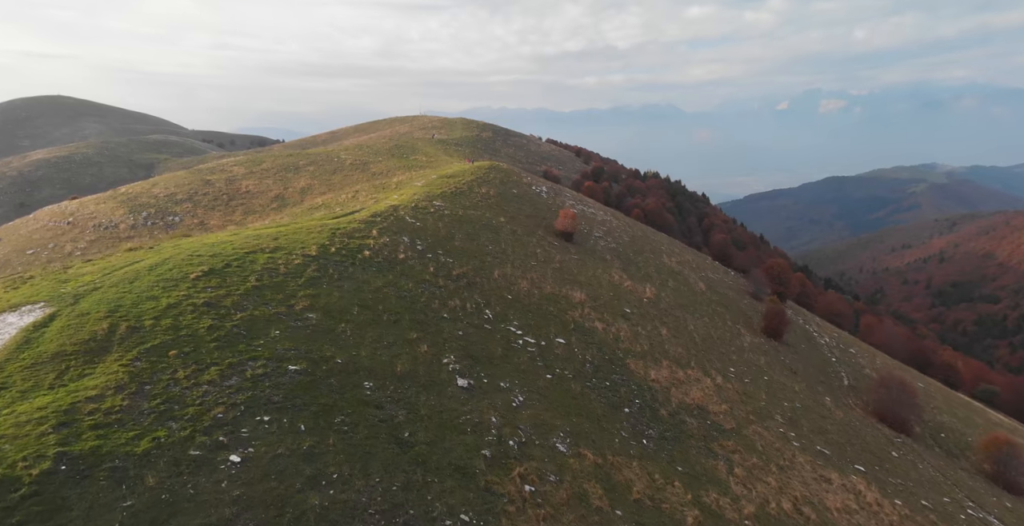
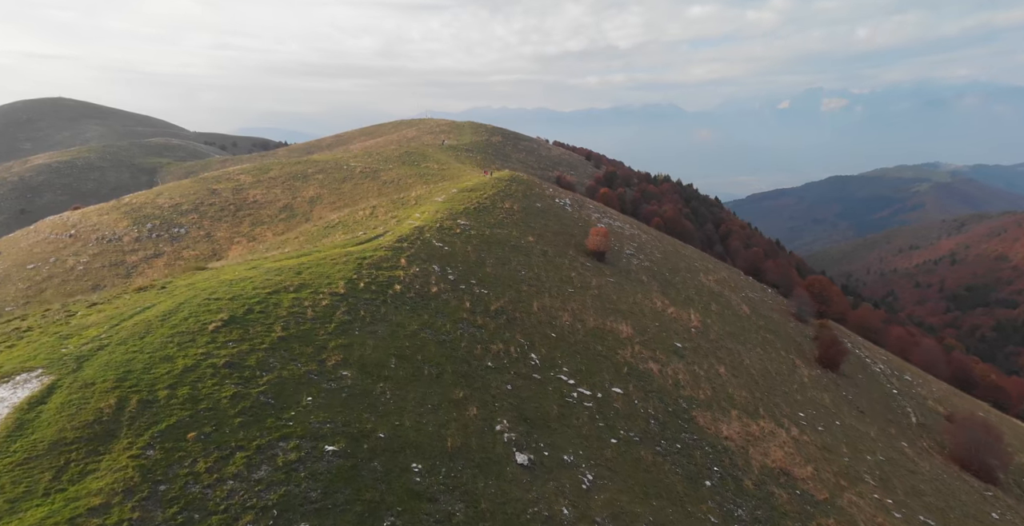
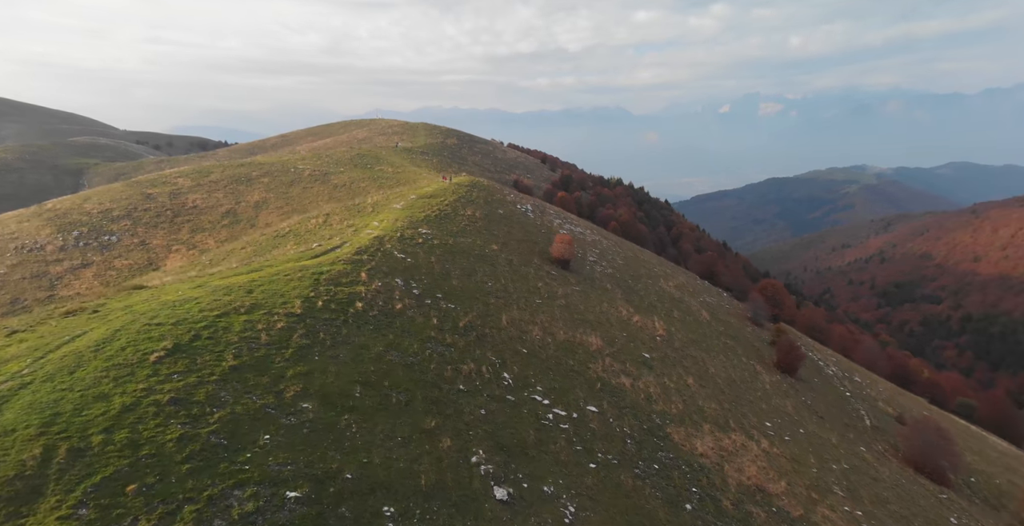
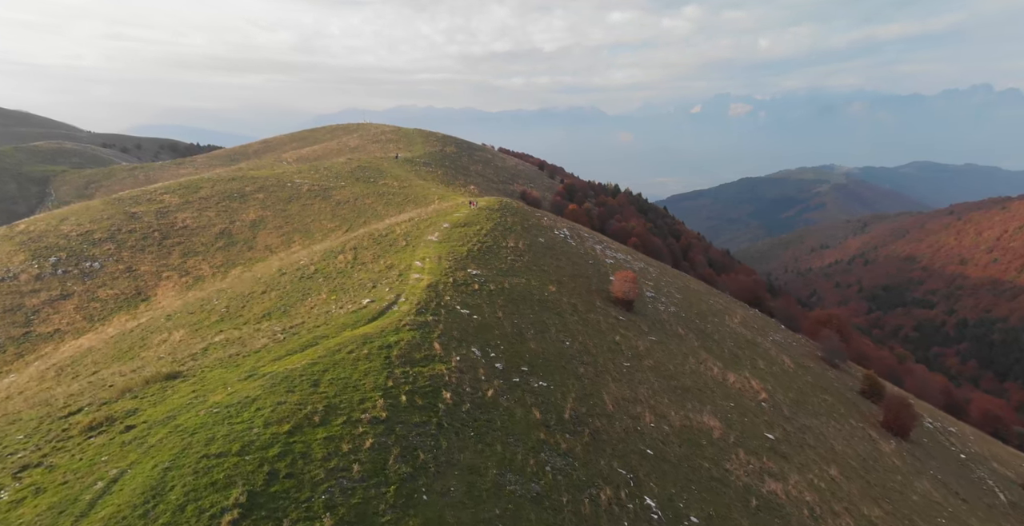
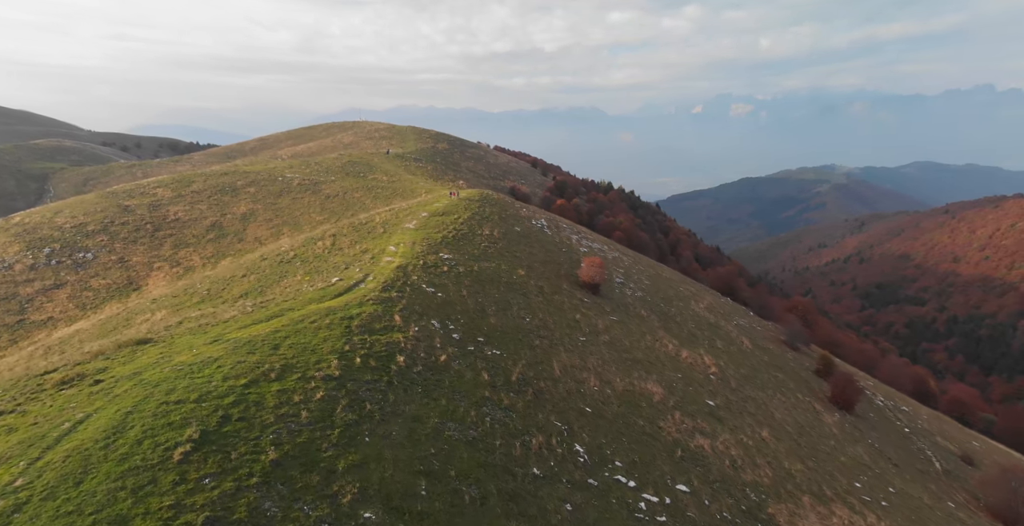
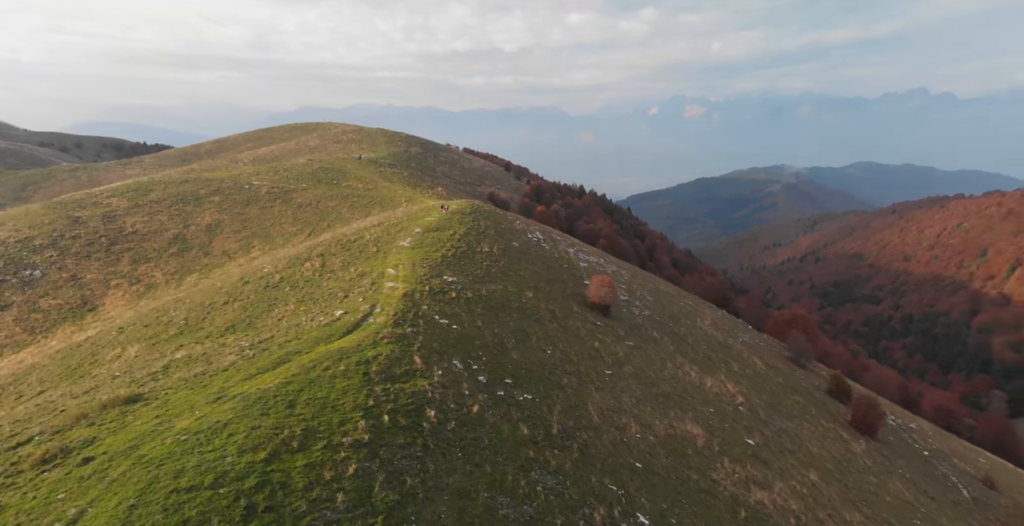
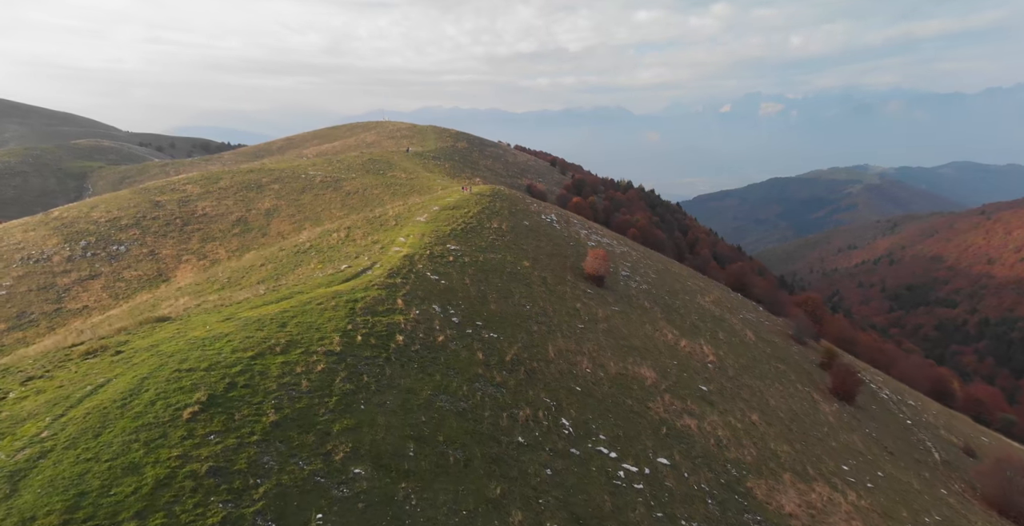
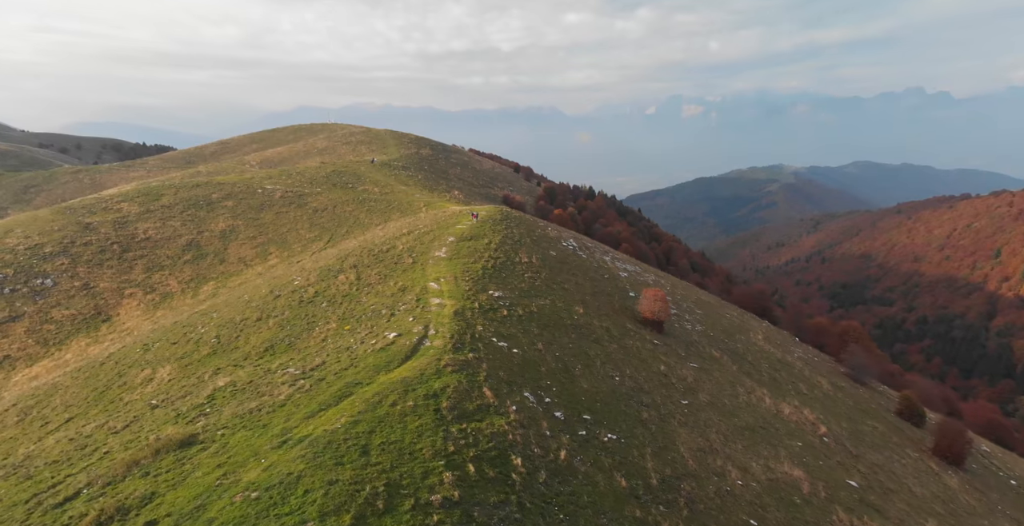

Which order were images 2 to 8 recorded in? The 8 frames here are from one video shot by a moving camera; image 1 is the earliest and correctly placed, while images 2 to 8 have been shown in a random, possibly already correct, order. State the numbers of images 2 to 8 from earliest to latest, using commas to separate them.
2, 3, 7, 5, 4, 6, 8
